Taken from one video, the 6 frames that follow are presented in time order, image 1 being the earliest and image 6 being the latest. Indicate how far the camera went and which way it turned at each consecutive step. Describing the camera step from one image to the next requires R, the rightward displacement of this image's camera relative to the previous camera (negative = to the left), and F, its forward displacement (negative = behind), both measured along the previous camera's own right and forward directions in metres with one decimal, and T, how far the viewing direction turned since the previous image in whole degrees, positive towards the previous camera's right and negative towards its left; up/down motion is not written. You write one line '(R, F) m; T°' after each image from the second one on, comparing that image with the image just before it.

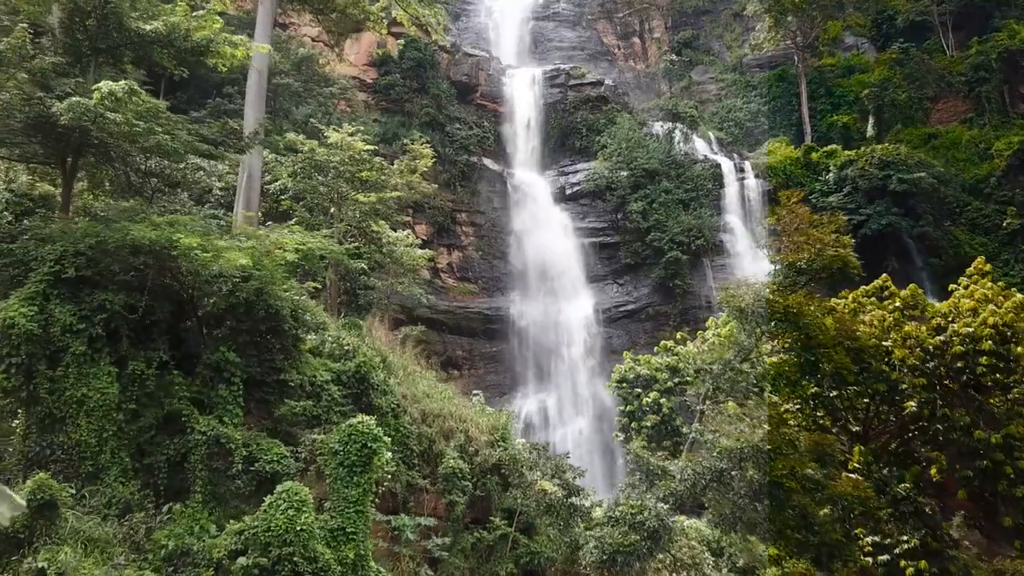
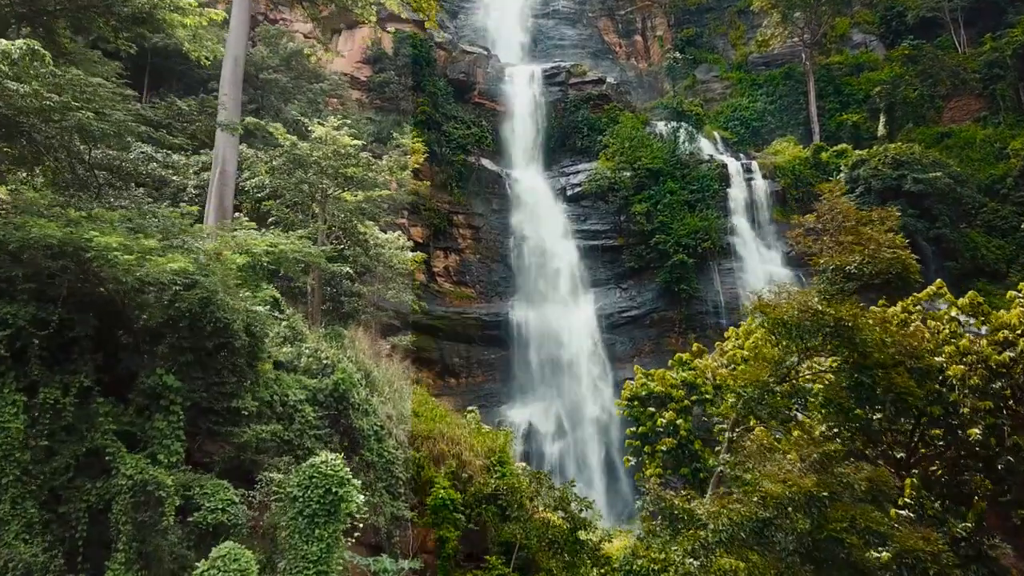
(0.0, +0.8) m; 0°
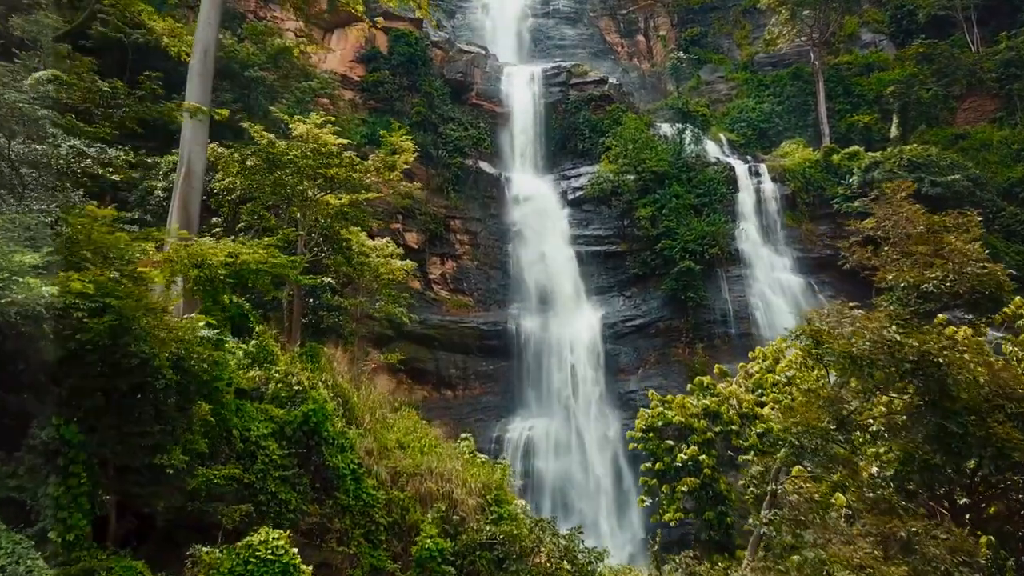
(0.0, +0.8) m; 0°
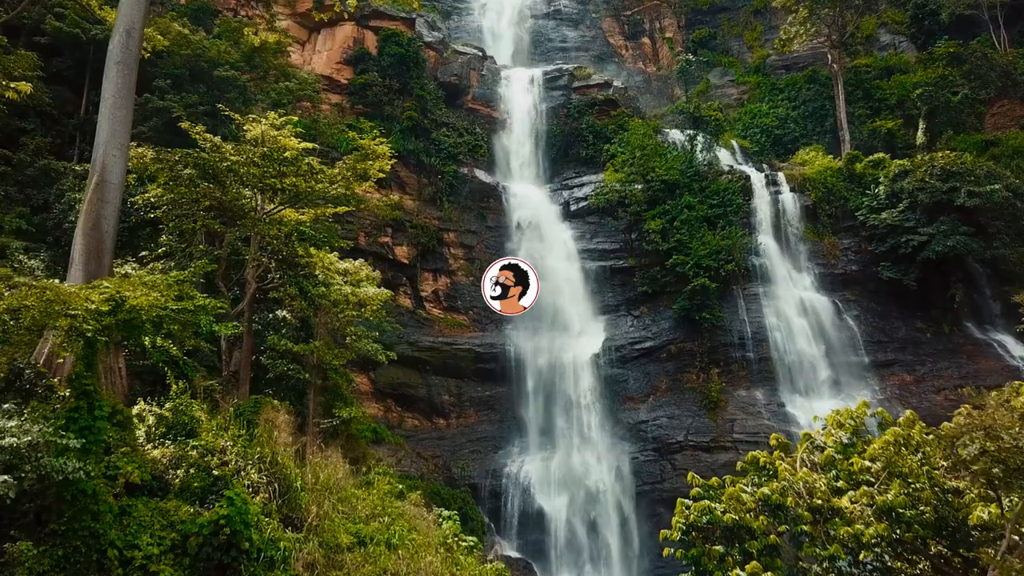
(0.0, +1.5) m; 0°
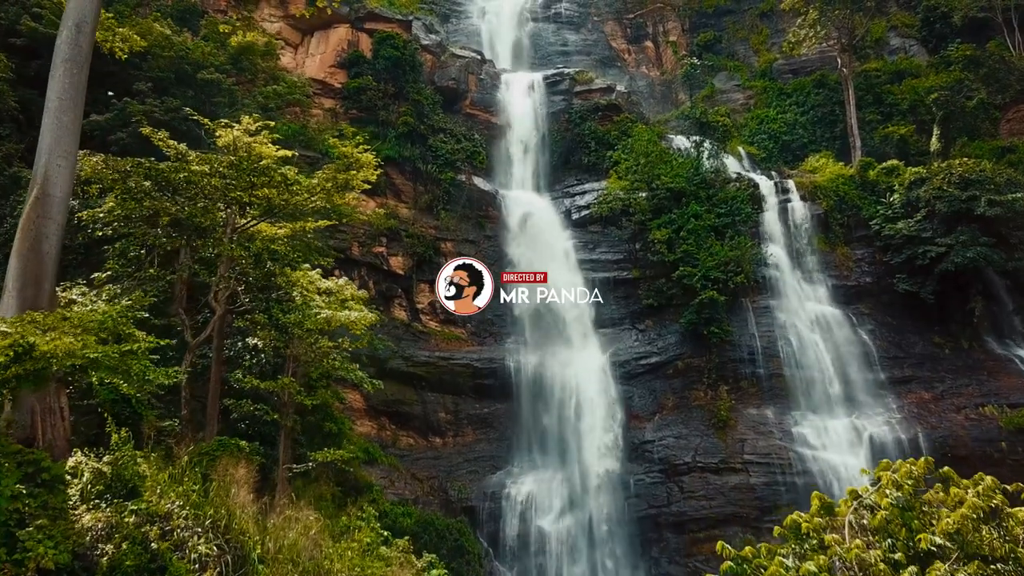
(0.0, +0.7) m; 0°
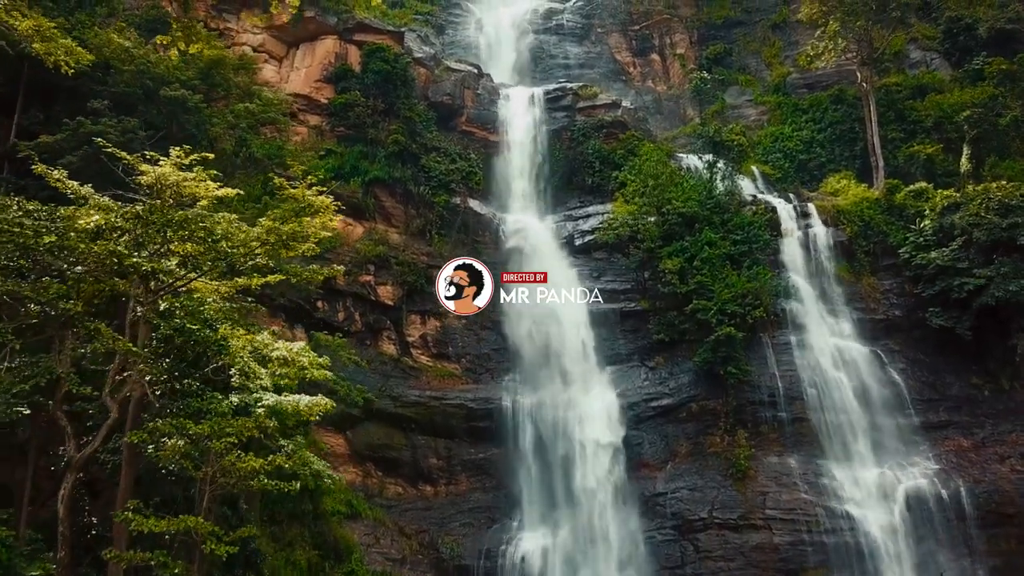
(+0.1, +1.3) m; 0°
